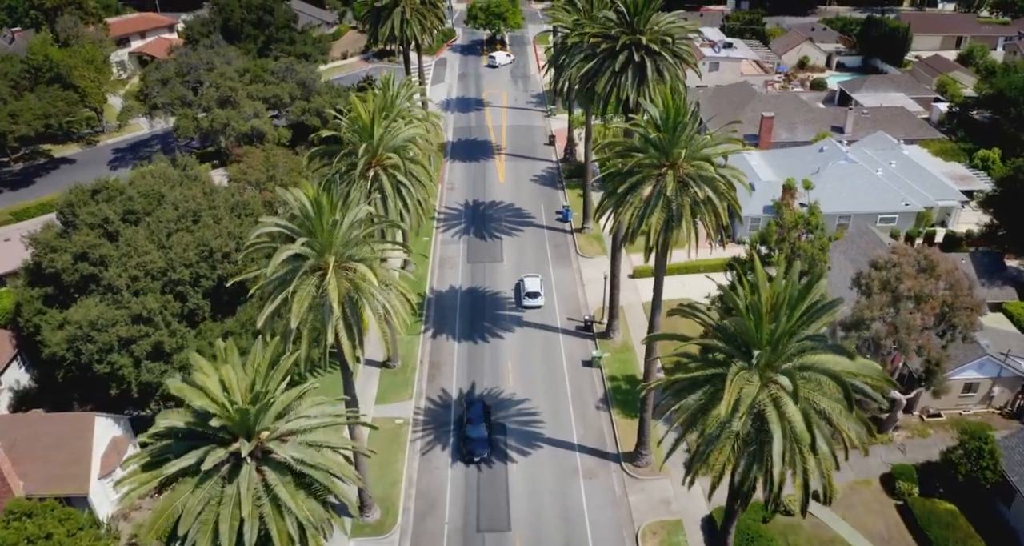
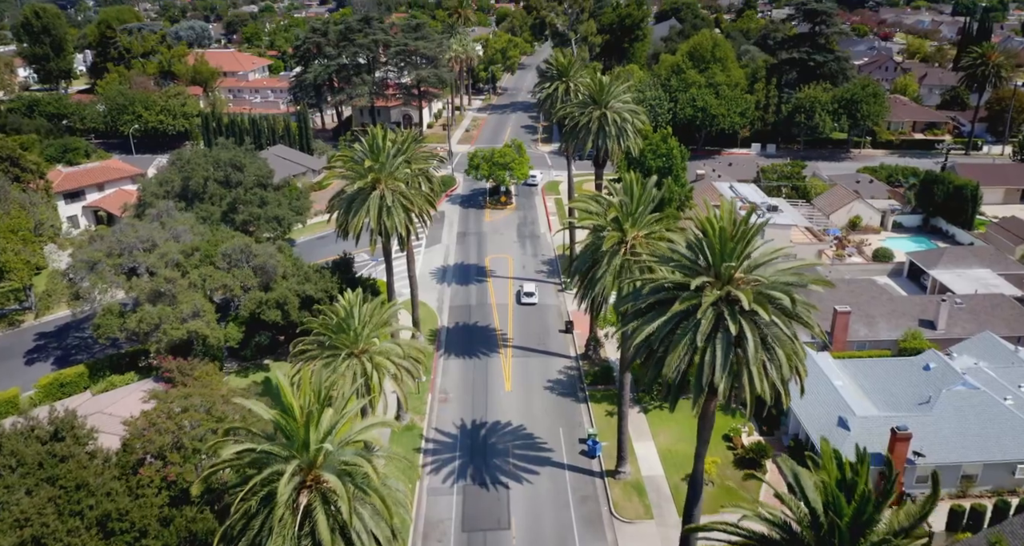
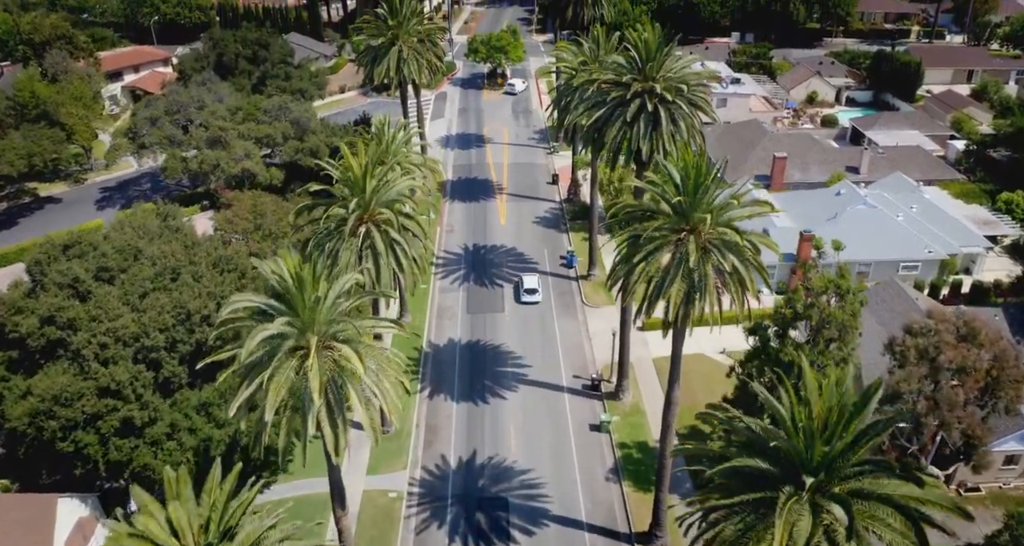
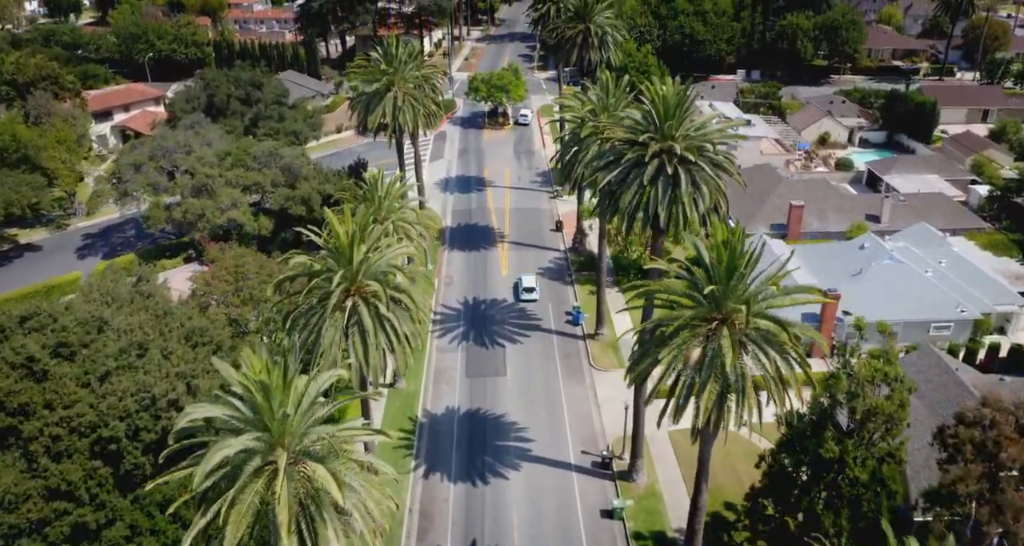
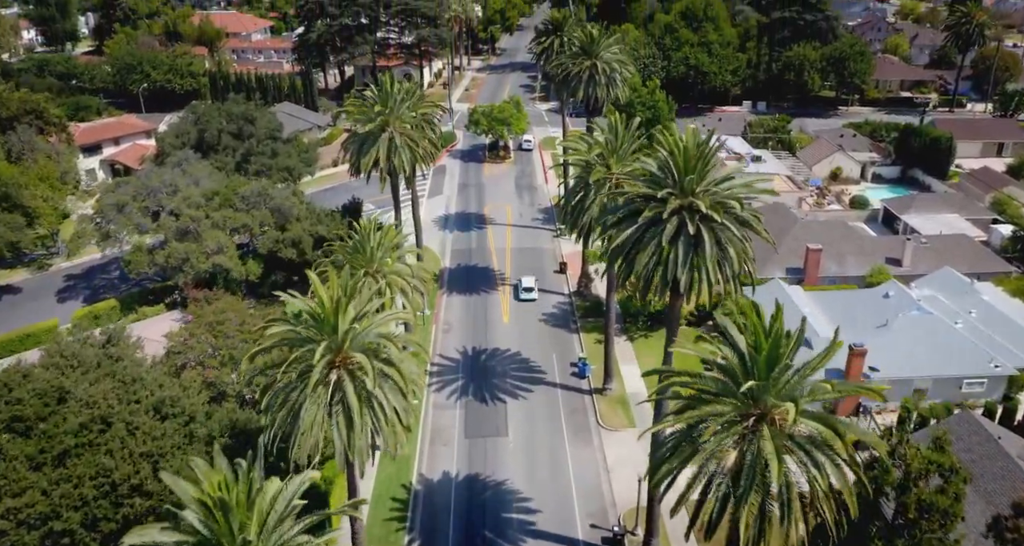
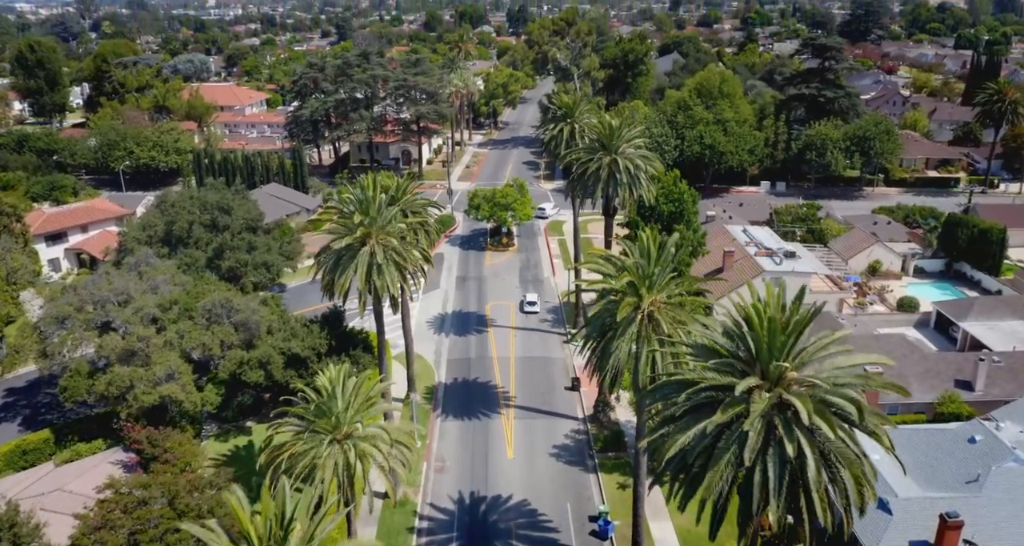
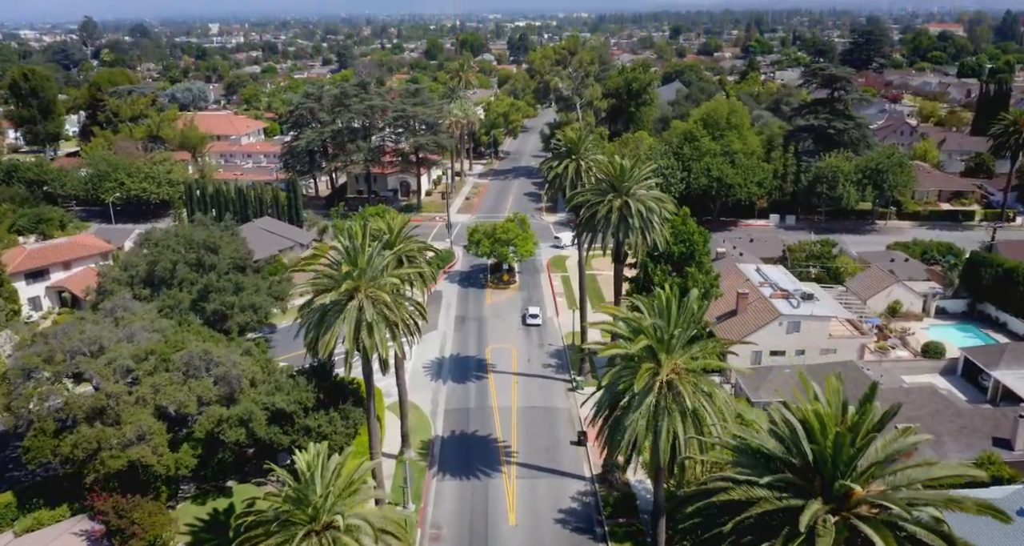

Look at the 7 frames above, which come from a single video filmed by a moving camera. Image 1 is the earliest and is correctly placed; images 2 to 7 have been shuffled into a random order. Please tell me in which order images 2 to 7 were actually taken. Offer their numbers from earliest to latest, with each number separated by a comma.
3, 4, 5, 2, 6, 7
